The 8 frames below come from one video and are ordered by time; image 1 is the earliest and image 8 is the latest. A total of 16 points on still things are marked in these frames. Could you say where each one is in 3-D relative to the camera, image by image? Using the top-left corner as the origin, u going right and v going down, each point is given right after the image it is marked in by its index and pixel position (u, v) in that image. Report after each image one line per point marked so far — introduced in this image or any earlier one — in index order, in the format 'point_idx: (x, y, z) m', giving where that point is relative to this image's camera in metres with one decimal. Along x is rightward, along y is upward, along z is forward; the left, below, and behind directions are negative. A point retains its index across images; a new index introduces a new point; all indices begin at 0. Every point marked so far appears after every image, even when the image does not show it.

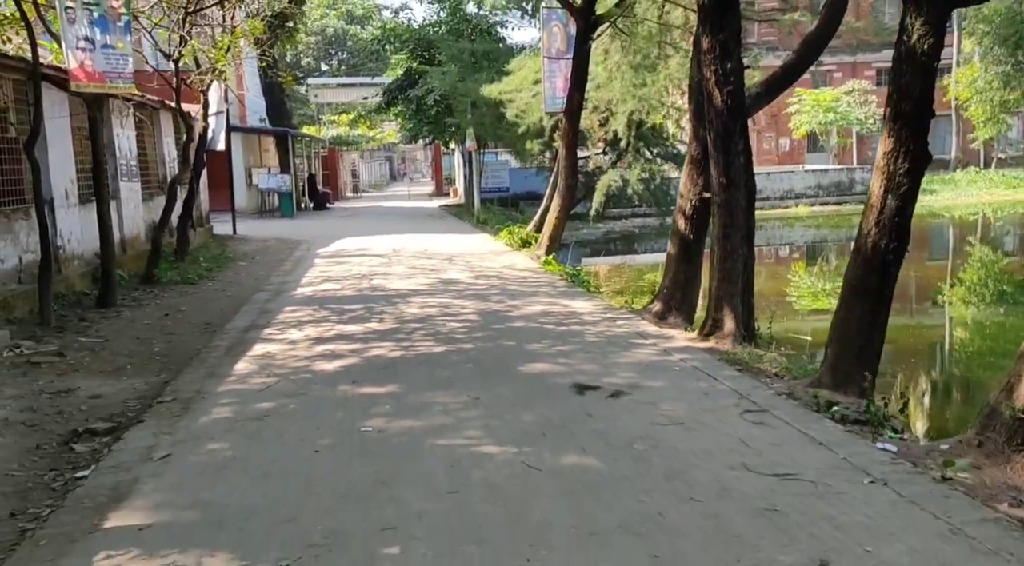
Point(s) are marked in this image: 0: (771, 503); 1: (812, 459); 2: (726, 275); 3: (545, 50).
0: (+1.0, -0.9, +4.3) m
1: (+1.3, -0.8, +4.9) m
2: (+1.6, +0.1, +8.5) m
3: (+0.5, +3.4, +16.0) m
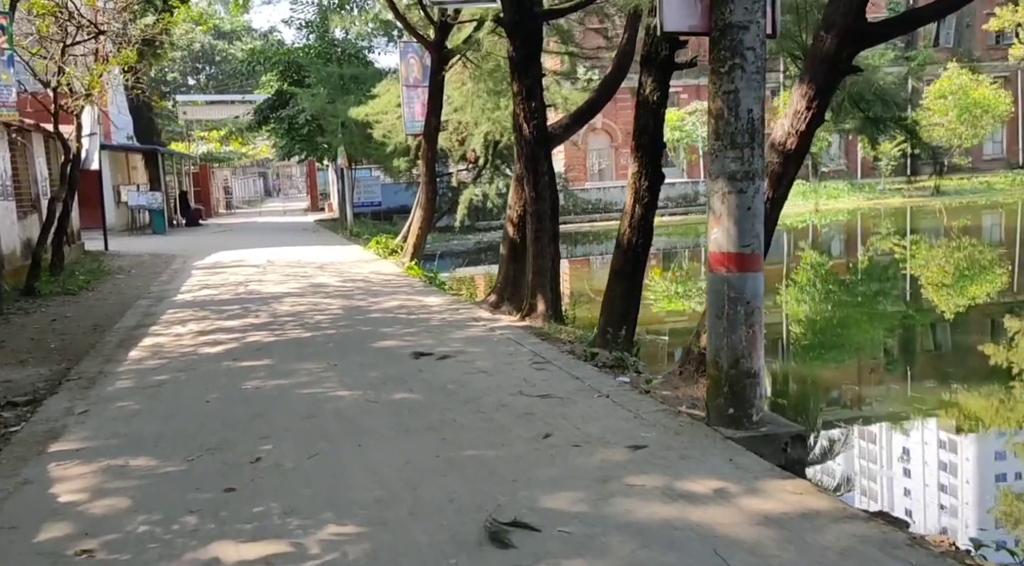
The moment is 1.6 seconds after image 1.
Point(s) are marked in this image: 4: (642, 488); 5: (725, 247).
0: (+0.1, -0.7, +6.6) m
1: (+0.3, -0.7, +7.2) m
2: (+0.2, +0.1, +10.8) m
3: (-1.8, +3.3, +18.2) m
4: (+0.5, -0.9, +4.8) m
5: (+1.1, +0.2, +5.4) m
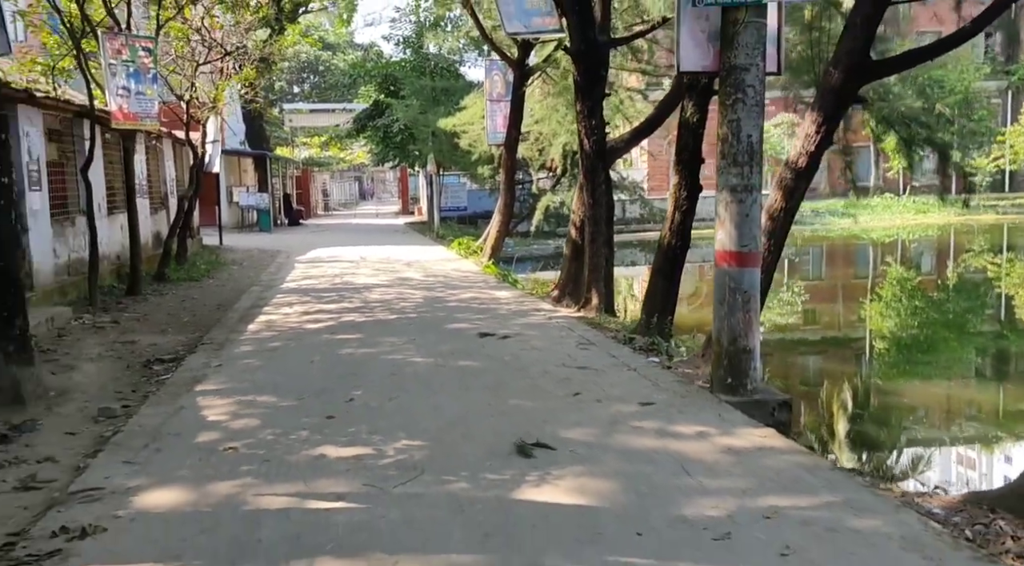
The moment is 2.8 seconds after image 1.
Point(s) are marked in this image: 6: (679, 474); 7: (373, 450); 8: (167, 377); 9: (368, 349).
0: (+0.4, -0.7, +8.0) m
1: (+0.7, -0.6, +8.7) m
2: (+0.9, +0.2, +12.3) m
3: (-0.4, +3.4, +19.8) m
4: (+0.7, -0.8, +6.2) m
5: (+1.3, +0.2, +6.8) m
6: (+0.8, -0.9, +5.2) m
7: (-0.7, -0.9, +5.5) m
8: (-2.5, -0.7, +8.2) m
9: (-1.2, -0.6, +9.3) m
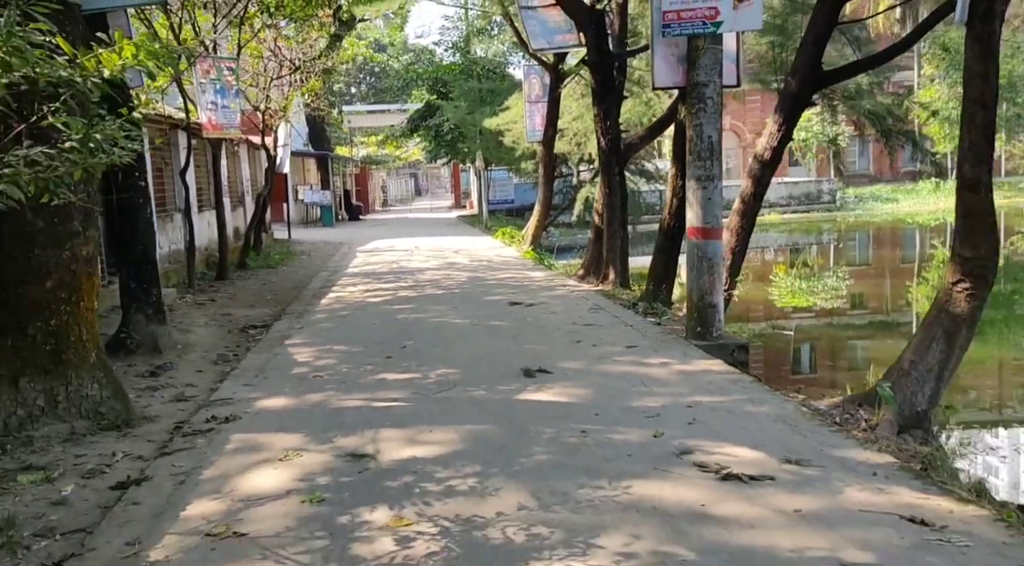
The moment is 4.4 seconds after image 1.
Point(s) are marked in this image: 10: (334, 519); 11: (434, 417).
0: (+0.6, -0.4, +10.1) m
1: (+0.9, -0.4, +10.7) m
2: (+1.3, +0.5, +14.3) m
3: (+0.3, +3.7, +21.9) m
4: (+0.8, -0.6, +8.2) m
5: (+1.4, +0.5, +8.8) m
6: (+0.8, -0.6, +7.2) m
7: (-0.7, -0.7, +7.6) m
8: (-2.3, -0.5, +10.4) m
9: (-1.0, -0.3, +11.4) m
10: (-0.7, -1.0, +4.6) m
11: (-0.5, -0.8, +6.5) m
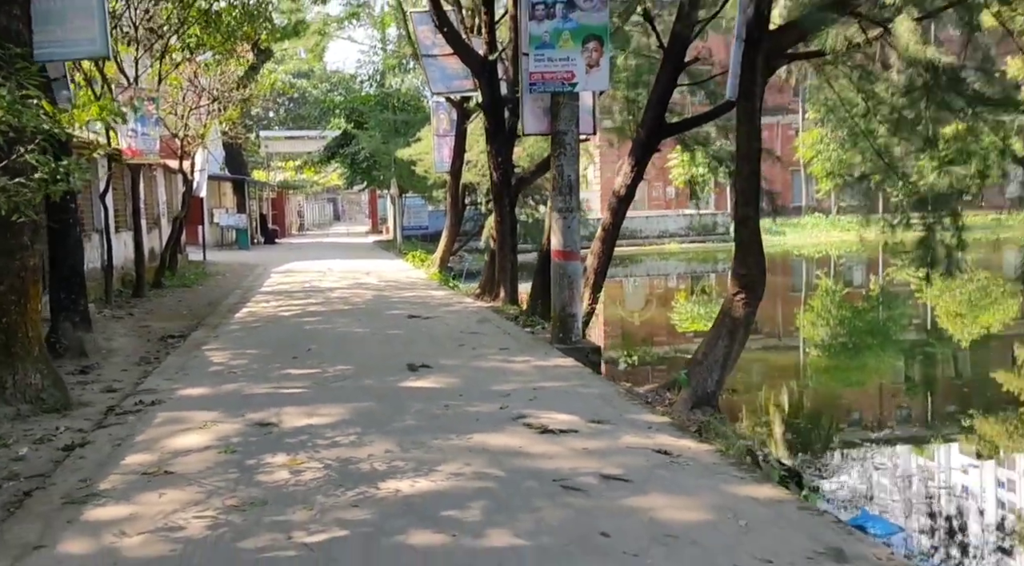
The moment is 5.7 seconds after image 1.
0: (-0.5, -0.6, +11.6) m
1: (-0.3, -0.5, +12.2) m
2: (-0.1, +0.2, +15.9) m
3: (-1.6, +3.2, +23.4) m
4: (-0.2, -0.7, +9.8) m
5: (+0.4, +0.3, +10.4) m
6: (-0.1, -0.7, +8.7) m
7: (-1.6, -0.7, +9.1) m
8: (-3.5, -0.6, +11.7) m
9: (-2.2, -0.5, +12.9) m
10: (-1.5, -1.0, +6.1) m
11: (-1.3, -0.8, +7.9) m
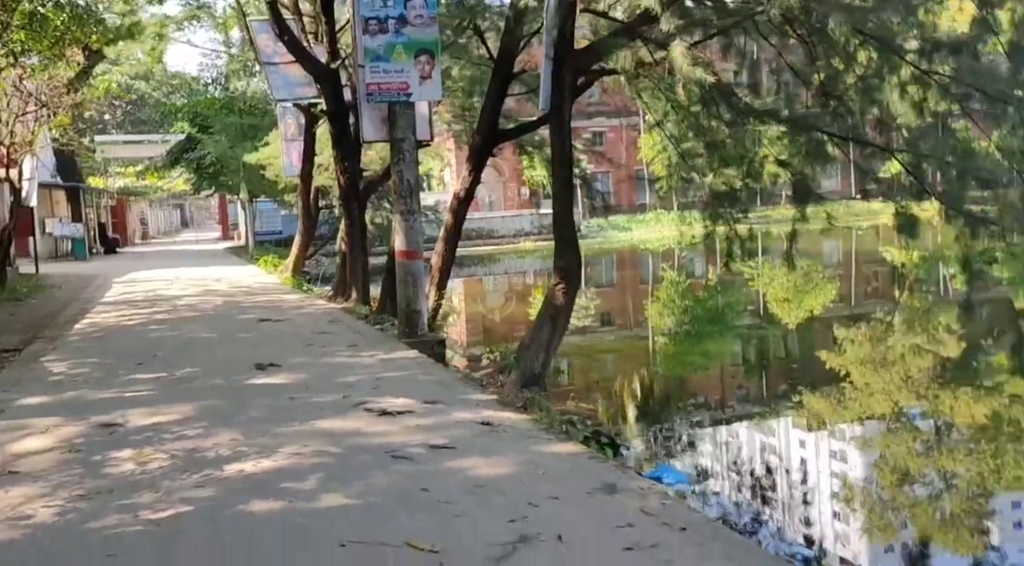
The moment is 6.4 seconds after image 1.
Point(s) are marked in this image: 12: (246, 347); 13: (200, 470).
0: (-2.1, -0.6, +12.0) m
1: (-2.0, -0.5, +12.7) m
2: (-2.3, +0.2, +16.3) m
3: (-4.8, +3.1, +23.6) m
4: (-1.6, -0.7, +10.2) m
5: (-1.1, +0.4, +10.9) m
6: (-1.4, -0.7, +9.2) m
7: (-2.9, -0.8, +9.3) m
8: (-5.1, -0.7, +11.7) m
9: (-3.9, -0.6, +13.0) m
10: (-2.4, -1.0, +6.4) m
11: (-2.5, -0.8, +8.3) m
12: (-2.6, -0.6, +11.3) m
13: (-1.6, -0.9, +5.7) m
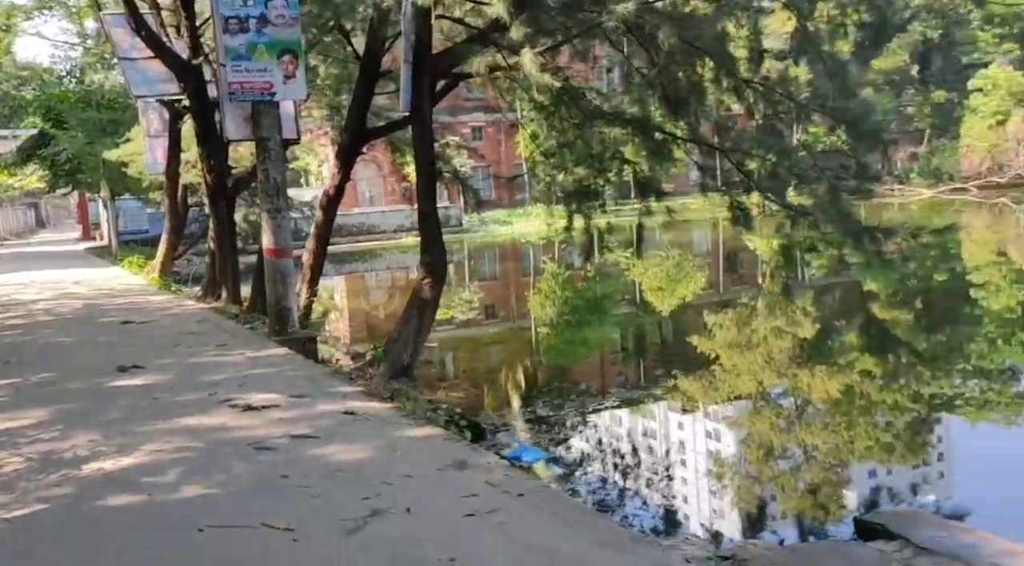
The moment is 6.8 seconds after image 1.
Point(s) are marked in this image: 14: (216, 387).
0: (-3.5, -0.6, +12.0) m
1: (-3.4, -0.5, +12.7) m
2: (-4.1, +0.2, +16.3) m
3: (-7.4, +3.1, +23.3) m
4: (-2.7, -0.6, +10.3) m
5: (-2.3, +0.4, +11.0) m
6: (-2.4, -0.7, +9.3) m
7: (-3.9, -0.8, +9.3) m
8: (-6.3, -0.8, +11.4) m
9: (-5.4, -0.6, +12.9) m
10: (-3.1, -1.0, +6.4) m
11: (-3.4, -0.9, +8.3) m
12: (-3.9, -0.7, +11.2) m
13: (-2.3, -1.0, +5.8) m
14: (-2.1, -0.7, +8.2) m
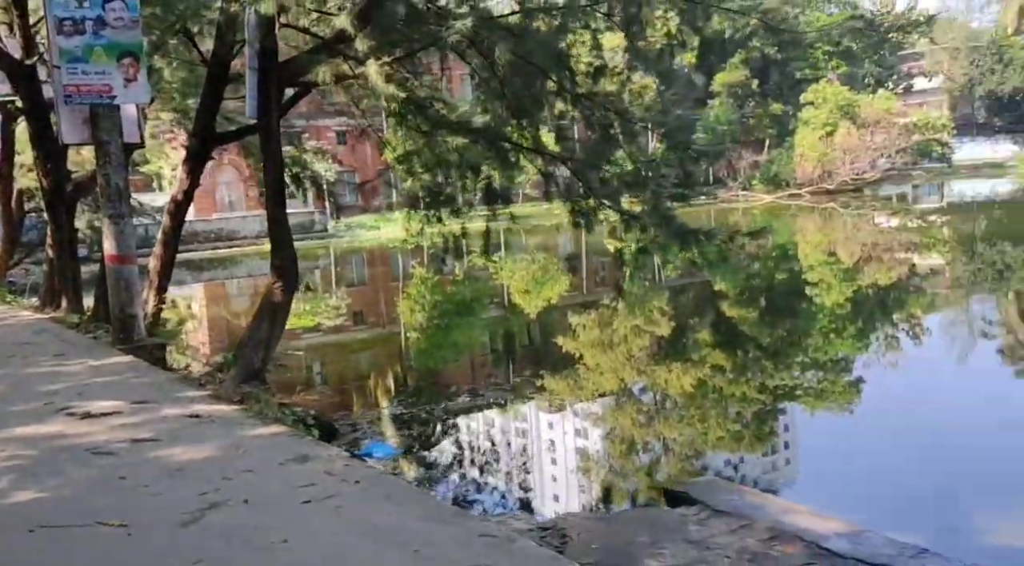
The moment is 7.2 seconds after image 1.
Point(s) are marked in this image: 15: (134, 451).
0: (-4.9, -0.7, +11.8) m
1: (-4.9, -0.6, +12.5) m
2: (-6.0, +0.1, +16.0) m
3: (-10.2, +2.9, +22.6) m
4: (-4.0, -0.7, +10.2) m
5: (-3.7, +0.3, +11.0) m
6: (-3.6, -0.8, +9.3) m
7: (-5.1, -0.9, +9.1) m
8: (-7.7, -1.0, +10.9) m
9: (-6.9, -0.8, +12.5) m
10: (-3.9, -1.1, +6.3) m
11: (-4.4, -1.0, +8.1) m
12: (-5.2, -0.8, +11.0) m
13: (-3.0, -1.0, +5.8) m
14: (-3.1, -0.8, +8.2) m
15: (-1.9, -0.9, +6.0) m
